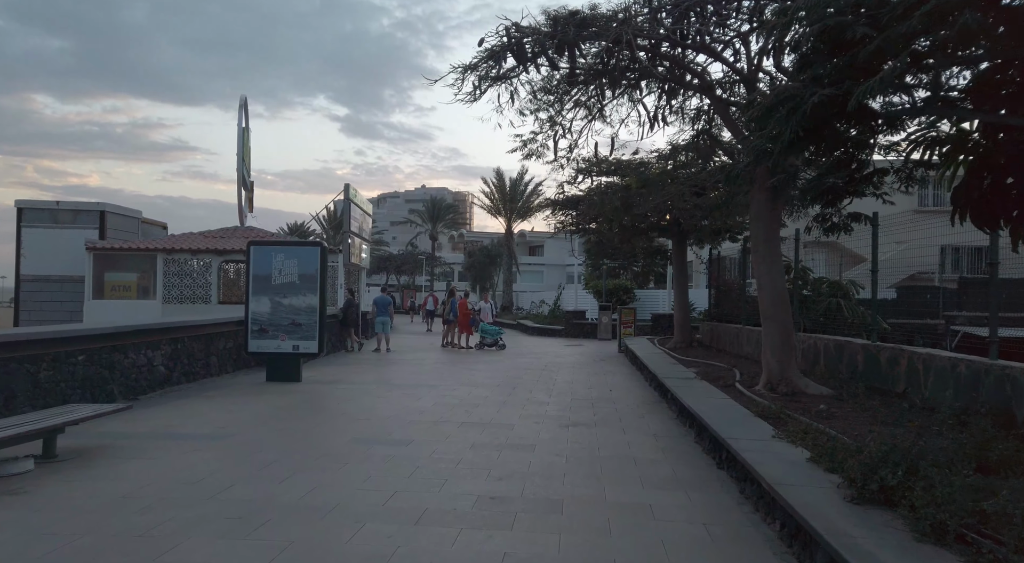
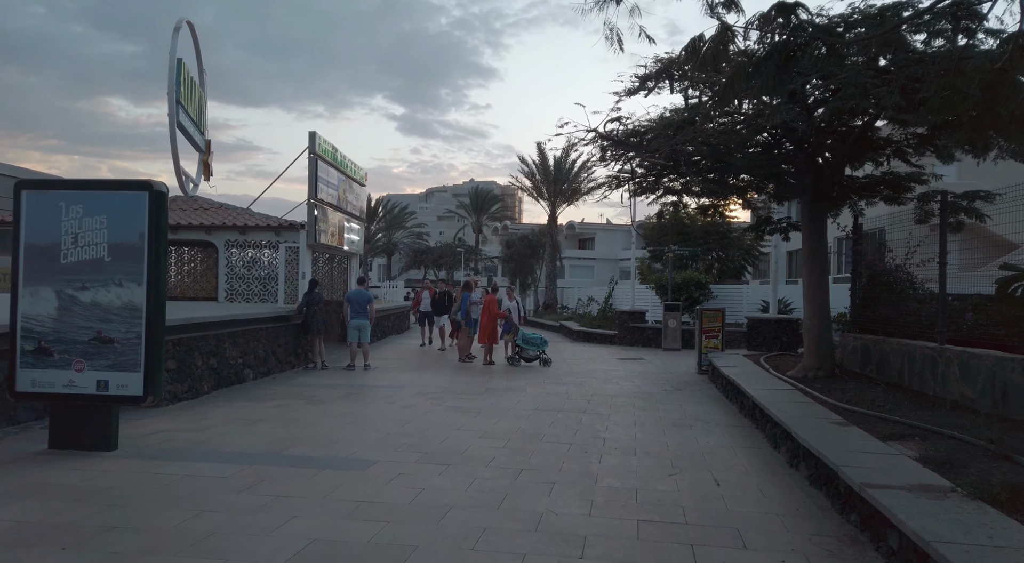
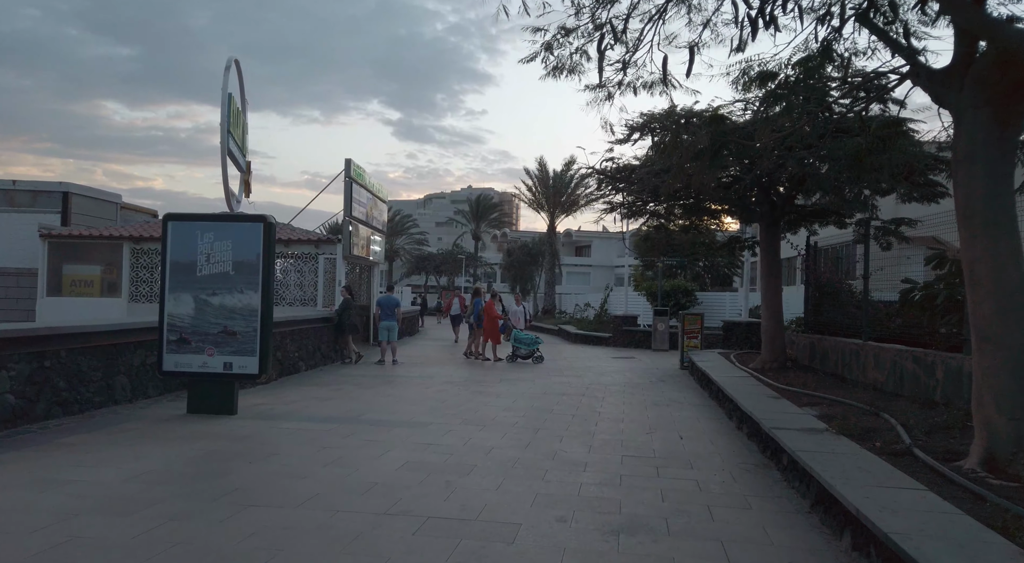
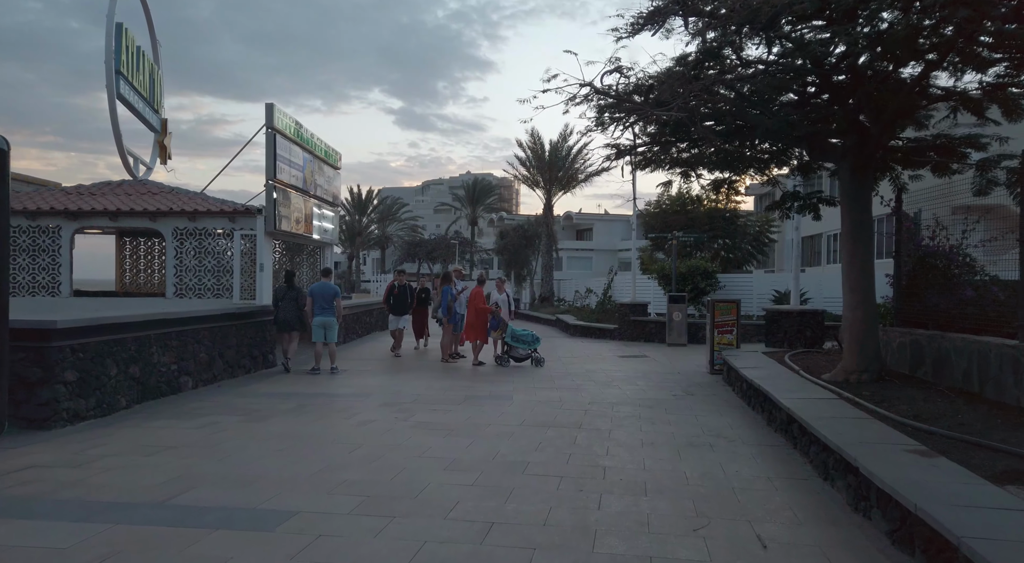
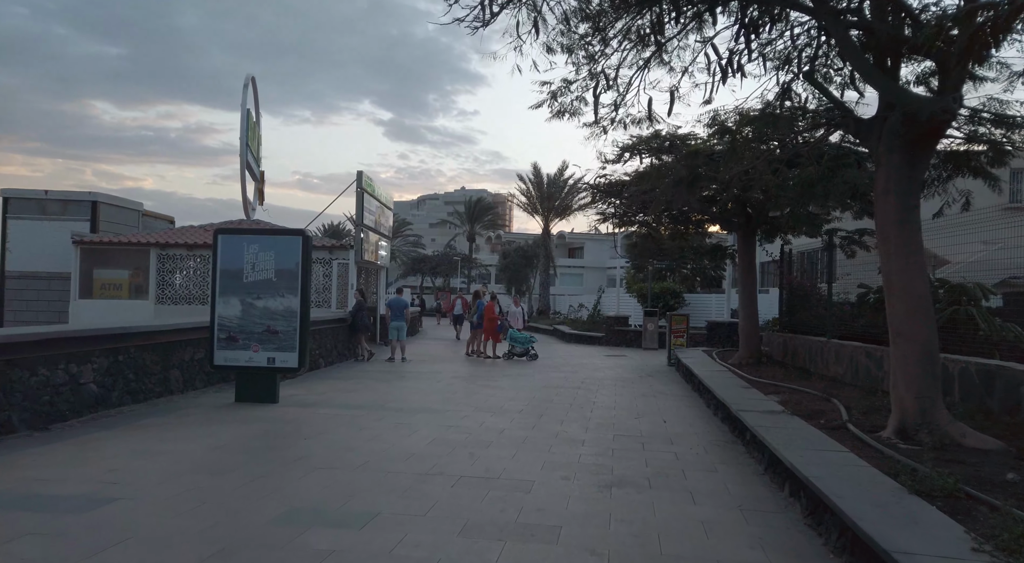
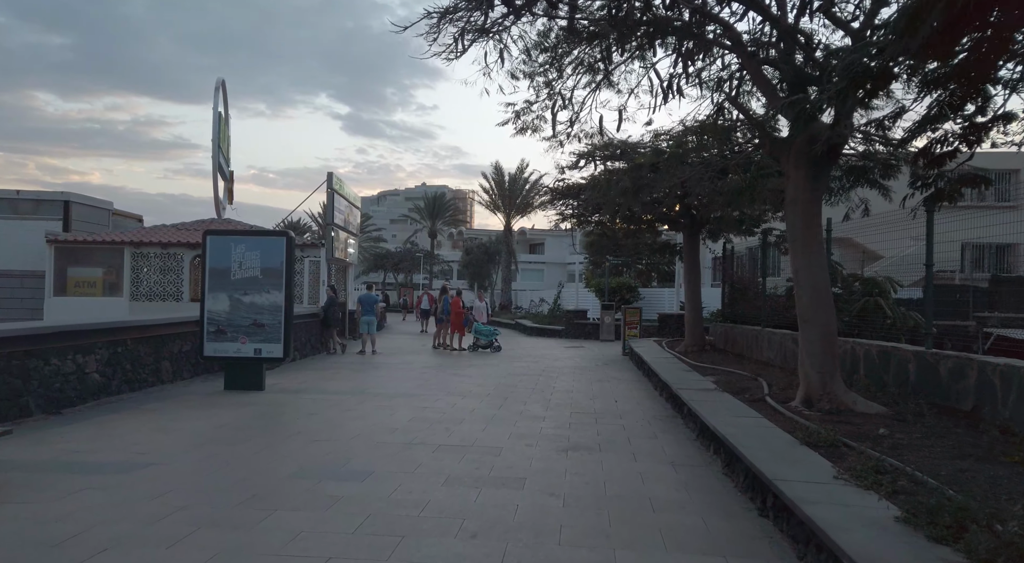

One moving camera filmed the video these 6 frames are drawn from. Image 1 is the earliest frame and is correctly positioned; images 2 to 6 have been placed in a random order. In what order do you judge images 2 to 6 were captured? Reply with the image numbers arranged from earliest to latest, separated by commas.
6, 5, 3, 2, 4
